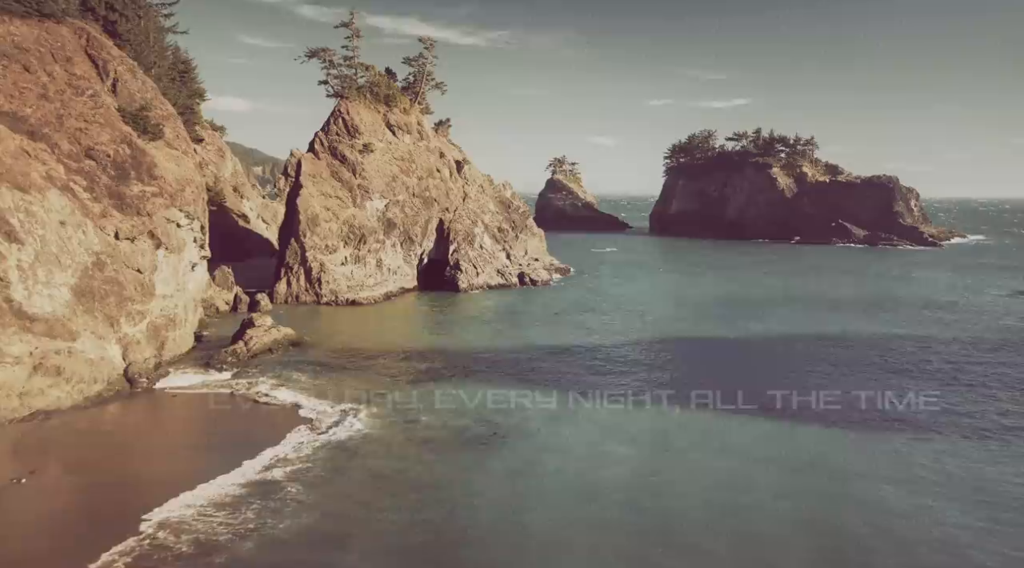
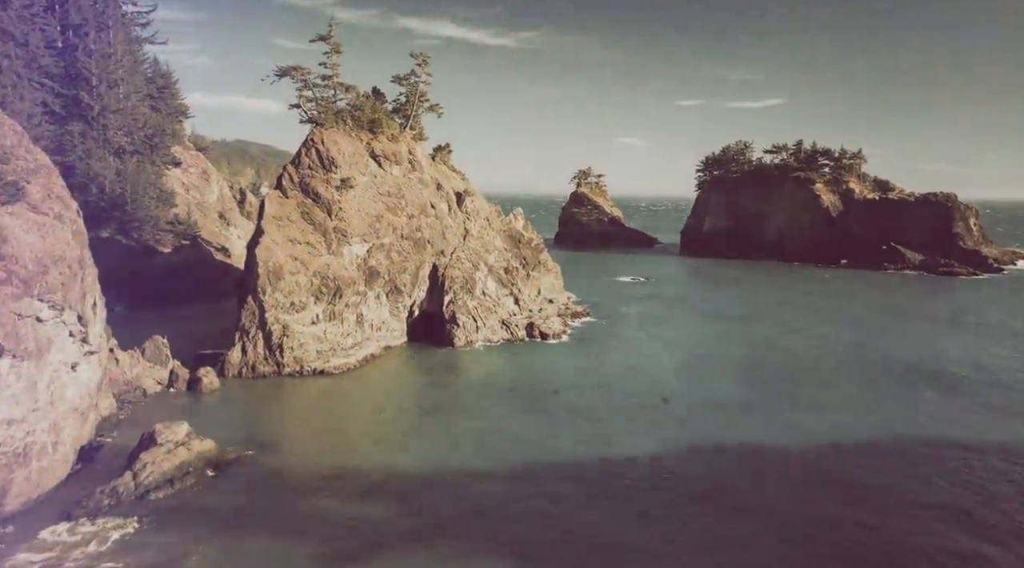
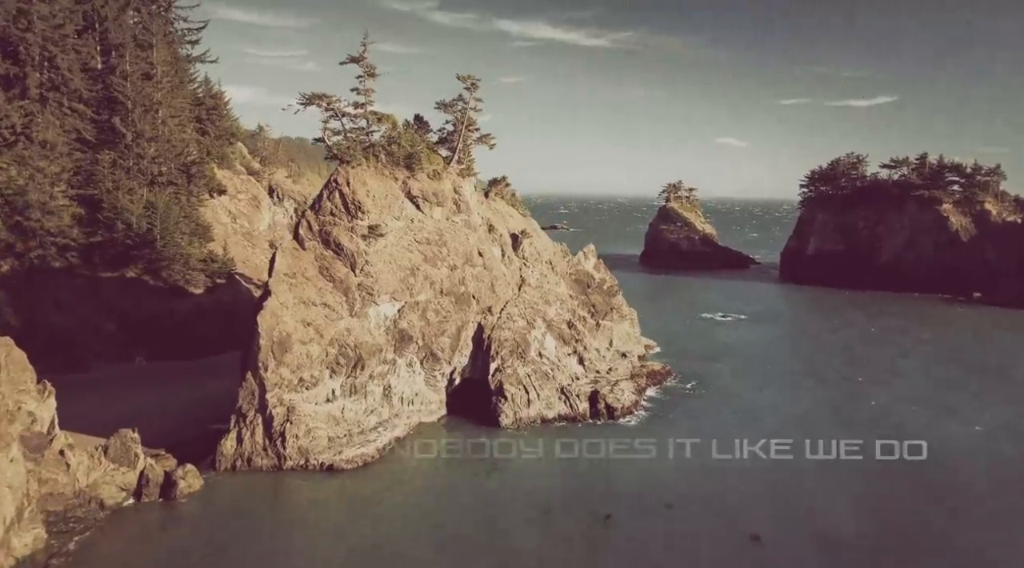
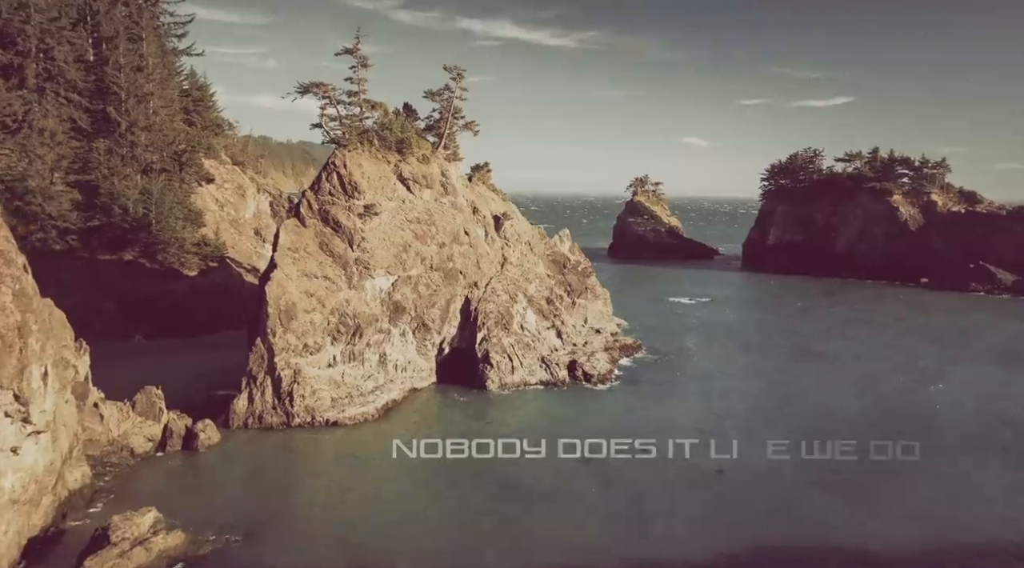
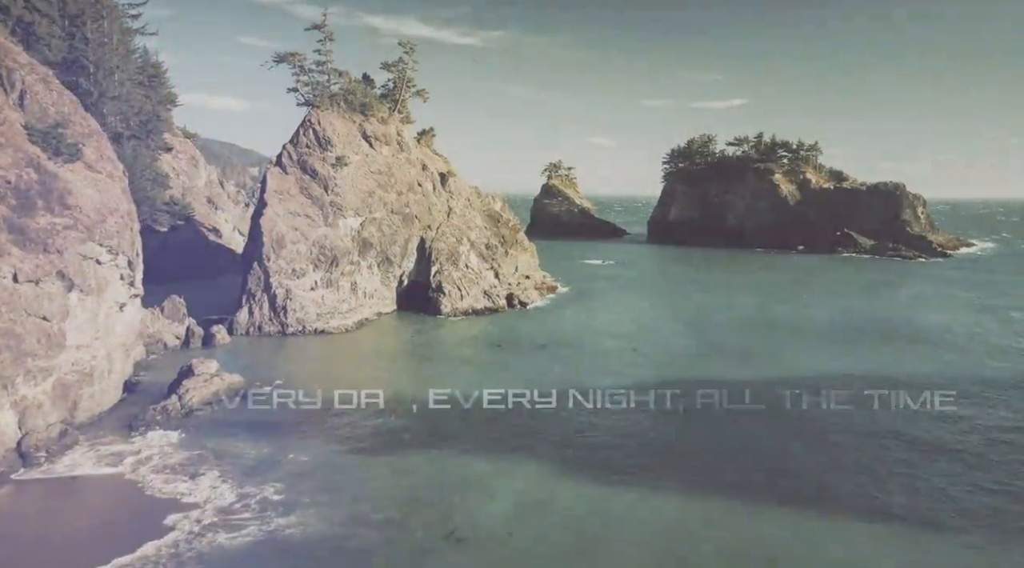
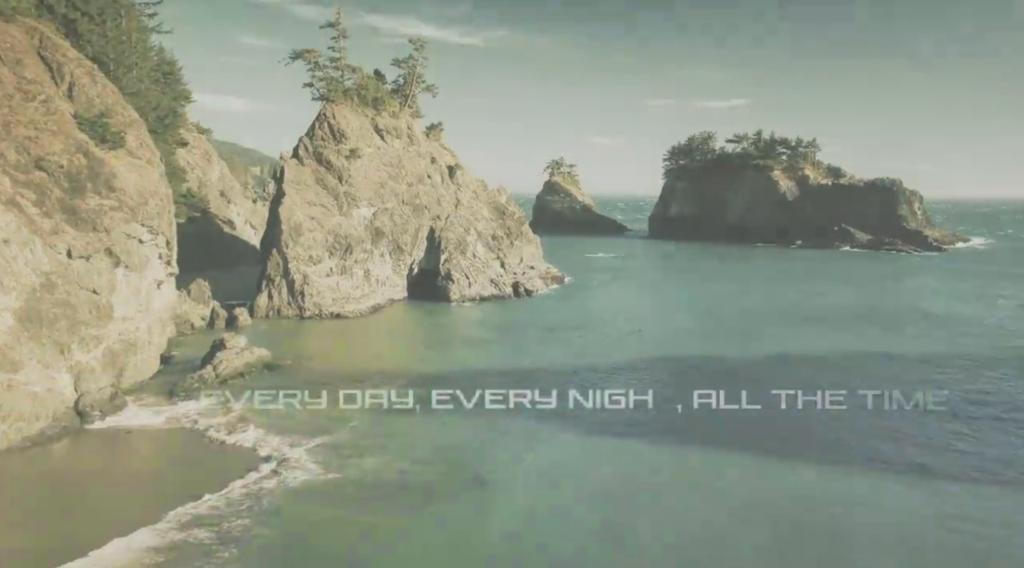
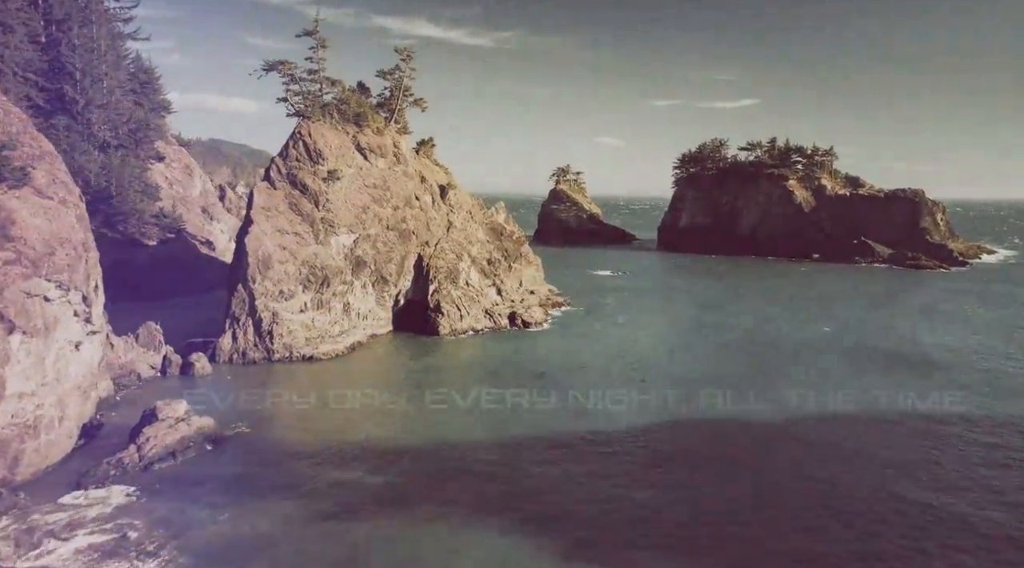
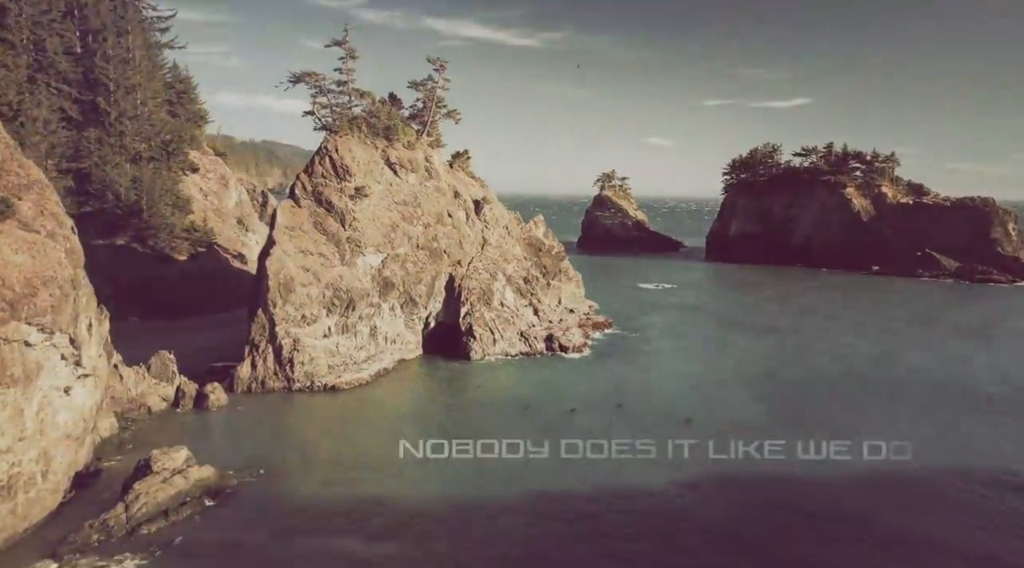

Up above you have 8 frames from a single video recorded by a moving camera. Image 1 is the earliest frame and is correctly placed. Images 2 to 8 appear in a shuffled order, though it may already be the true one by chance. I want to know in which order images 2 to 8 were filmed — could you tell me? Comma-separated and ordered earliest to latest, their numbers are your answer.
6, 5, 7, 2, 8, 4, 3
